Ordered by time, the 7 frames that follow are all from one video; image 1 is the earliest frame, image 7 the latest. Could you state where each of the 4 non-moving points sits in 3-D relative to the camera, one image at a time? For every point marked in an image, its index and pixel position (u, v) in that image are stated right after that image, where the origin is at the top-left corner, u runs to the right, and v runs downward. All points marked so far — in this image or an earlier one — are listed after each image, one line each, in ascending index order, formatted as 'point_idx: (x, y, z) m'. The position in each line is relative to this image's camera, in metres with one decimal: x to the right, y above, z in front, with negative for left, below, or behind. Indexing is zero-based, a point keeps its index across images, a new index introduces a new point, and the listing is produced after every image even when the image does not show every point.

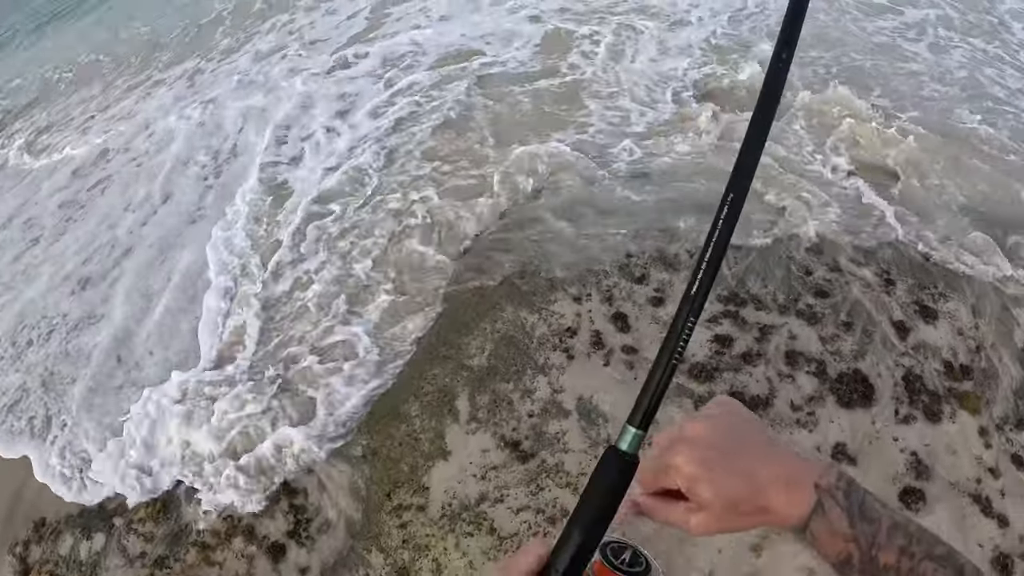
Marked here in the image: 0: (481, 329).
0: (-0.3, -0.3, +4.1) m
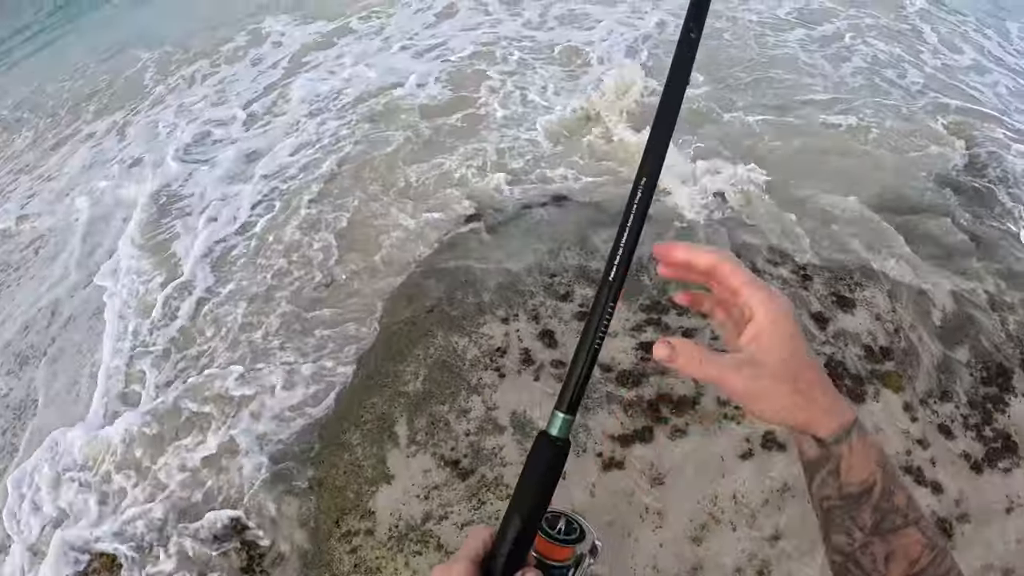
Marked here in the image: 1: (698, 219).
0: (-0.8, -0.5, +4.3) m
1: (+1.7, +0.8, +5.6) m
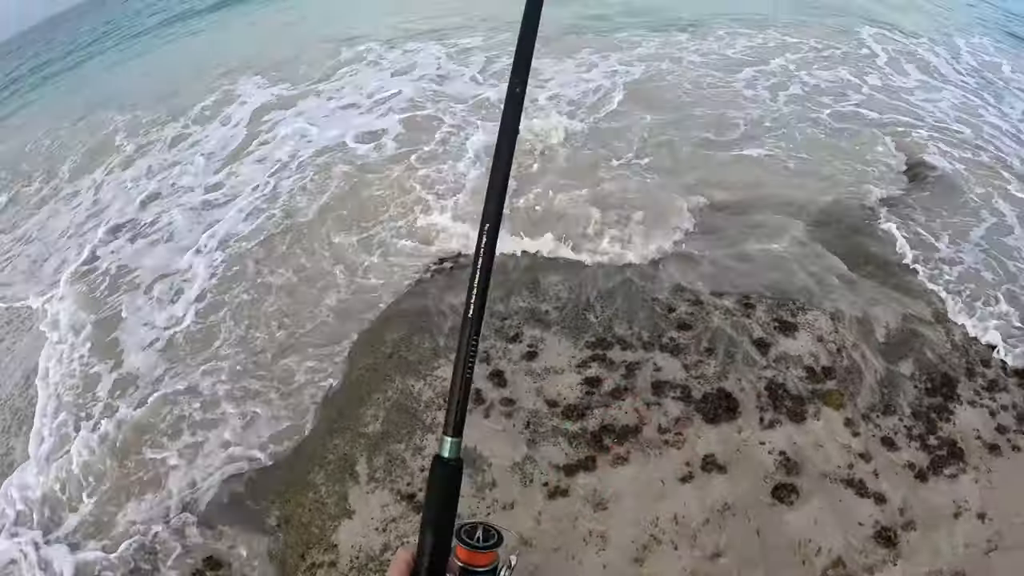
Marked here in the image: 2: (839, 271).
0: (-1.1, -0.9, +4.8) m
1: (+1.3, +0.4, +6.0) m
2: (+3.3, +0.2, +6.2) m
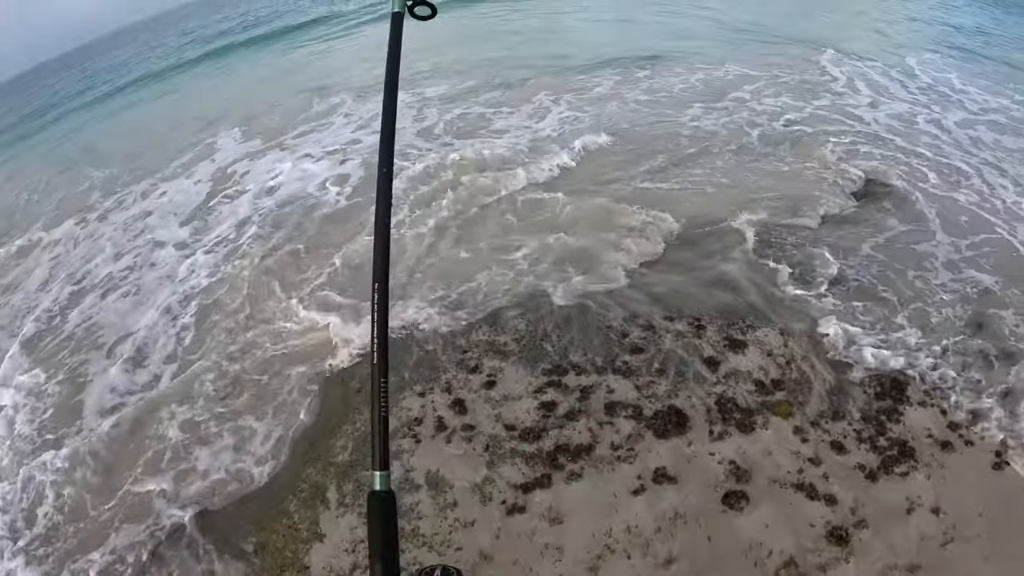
0: (-1.4, -1.2, +5.1) m
1: (+0.9, +0.1, +6.4) m
2: (+3.0, 0.0, +6.5) m
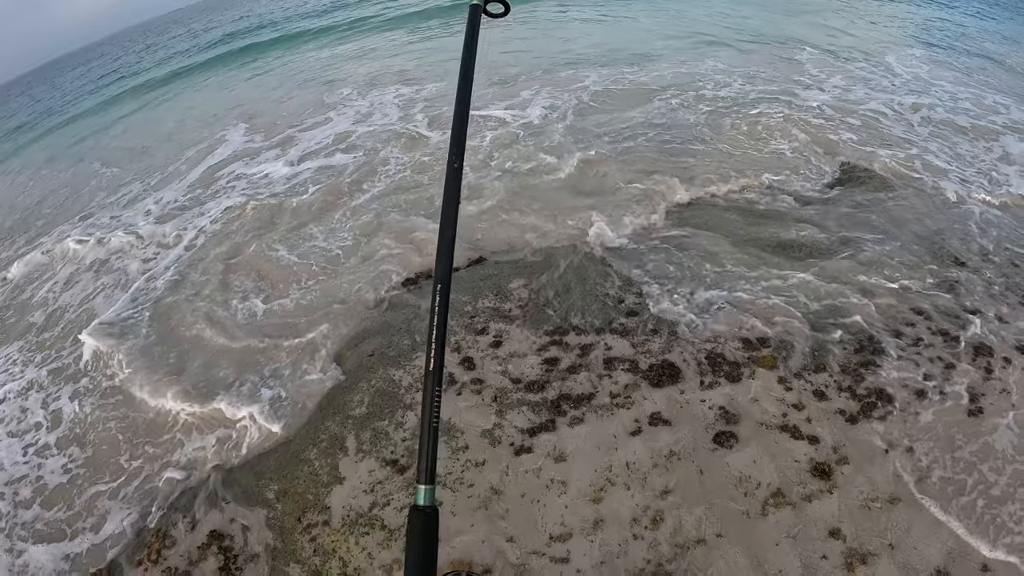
0: (-1.4, -1.0, +5.5) m
1: (+0.9, +0.4, +6.9) m
2: (+3.0, +0.3, +7.0) m
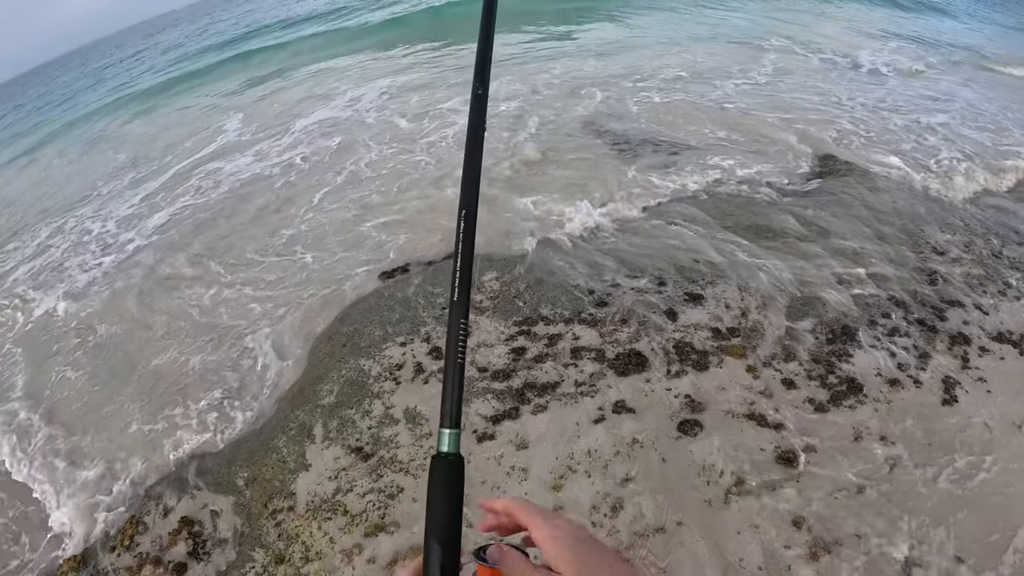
0: (-1.7, -0.9, +5.6) m
1: (+0.7, +0.5, +6.9) m
2: (+2.7, +0.4, +7.0) m
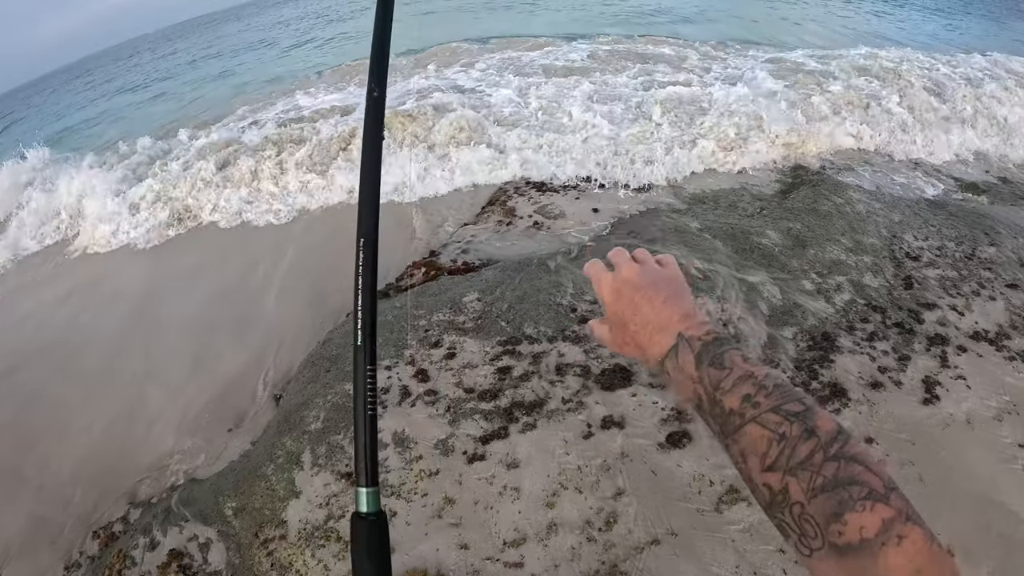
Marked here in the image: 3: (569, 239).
0: (-1.8, -1.1, +5.6) m
1: (+0.5, +0.3, +7.0) m
2: (+2.5, +0.3, +7.1) m
3: (+0.8, +0.6, +7.7) m
